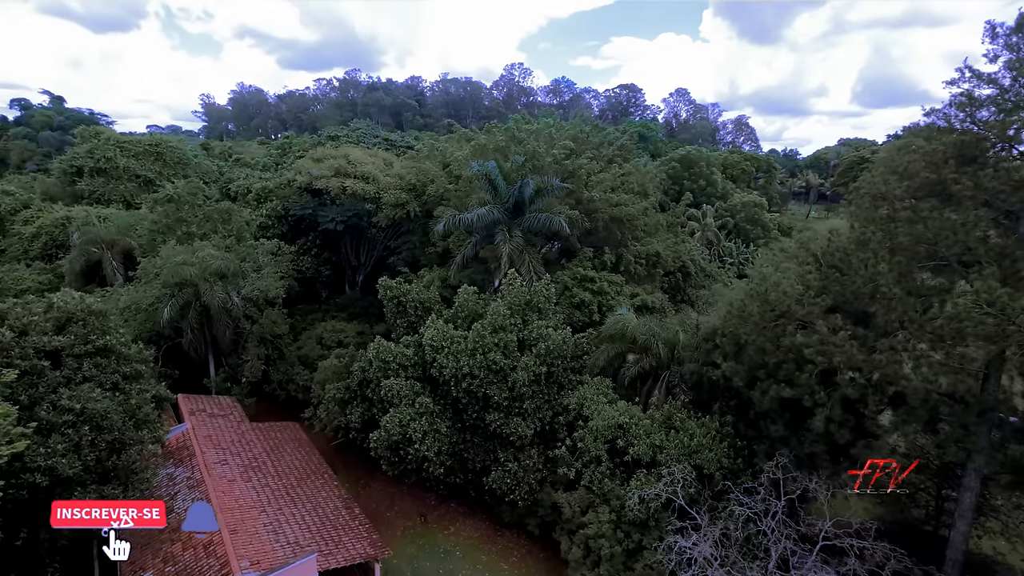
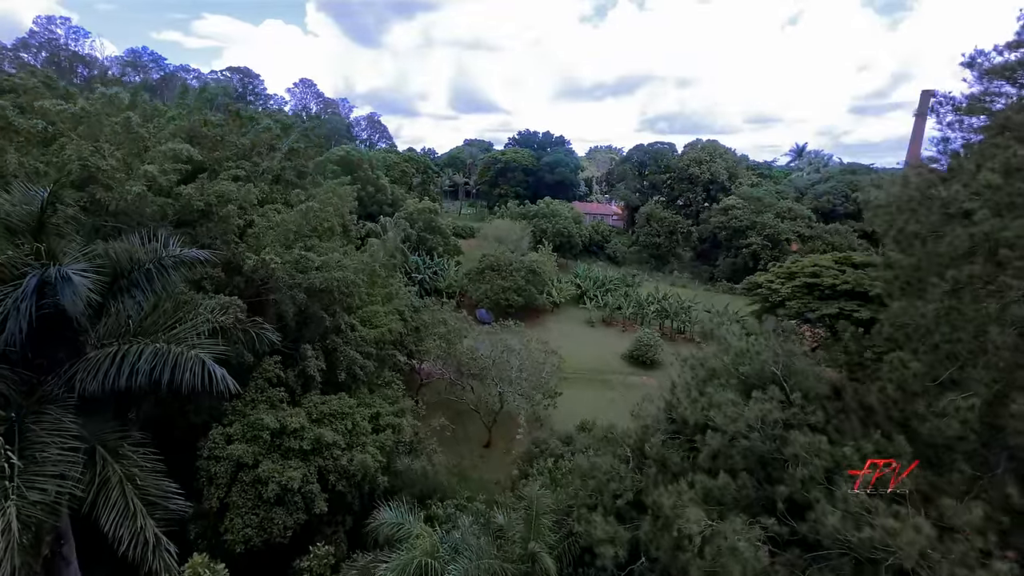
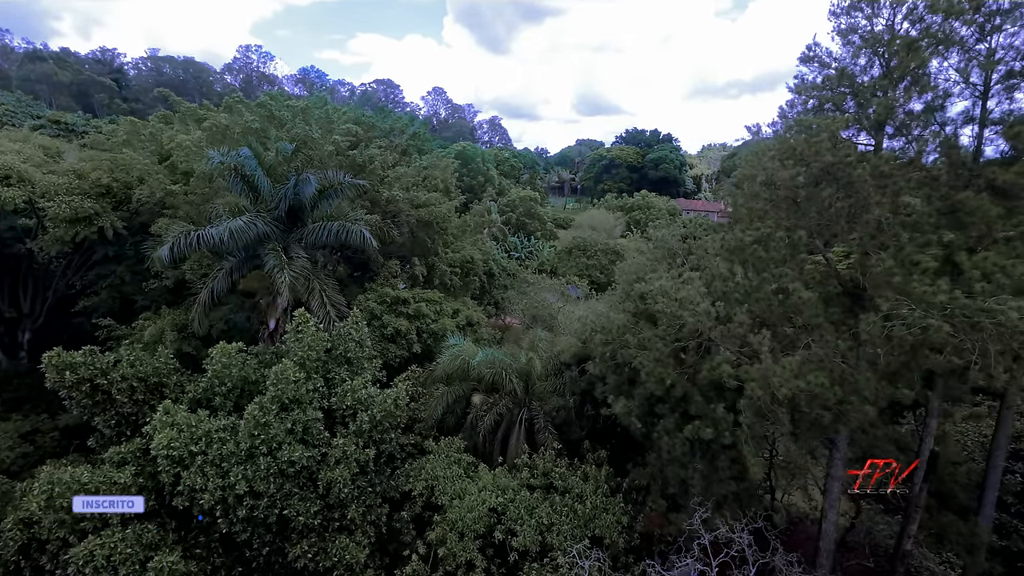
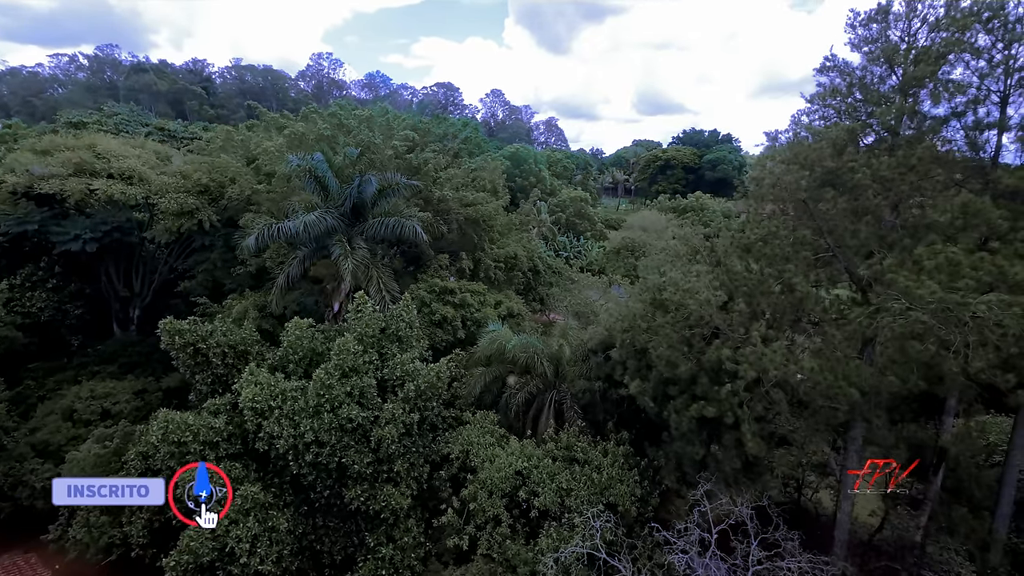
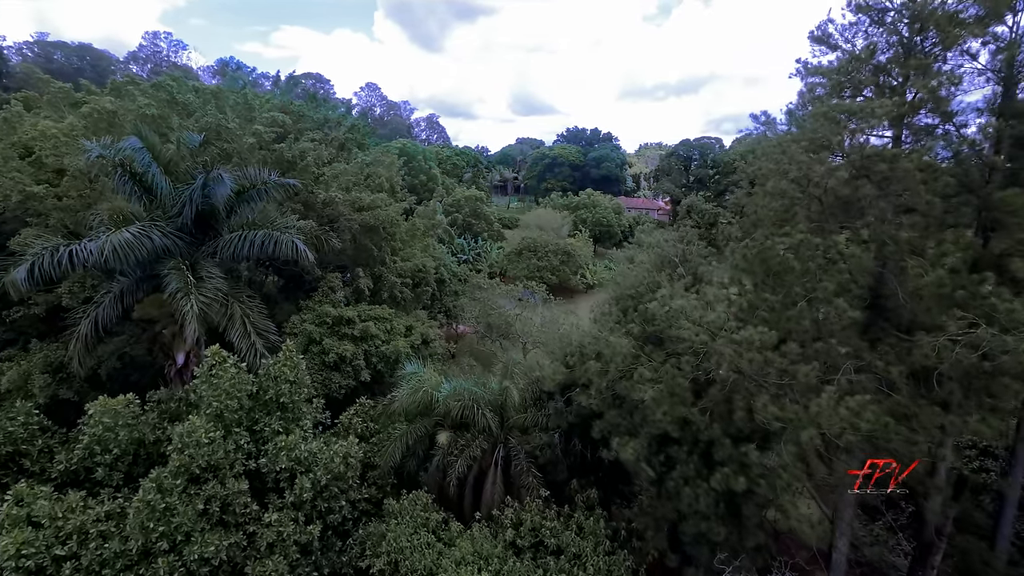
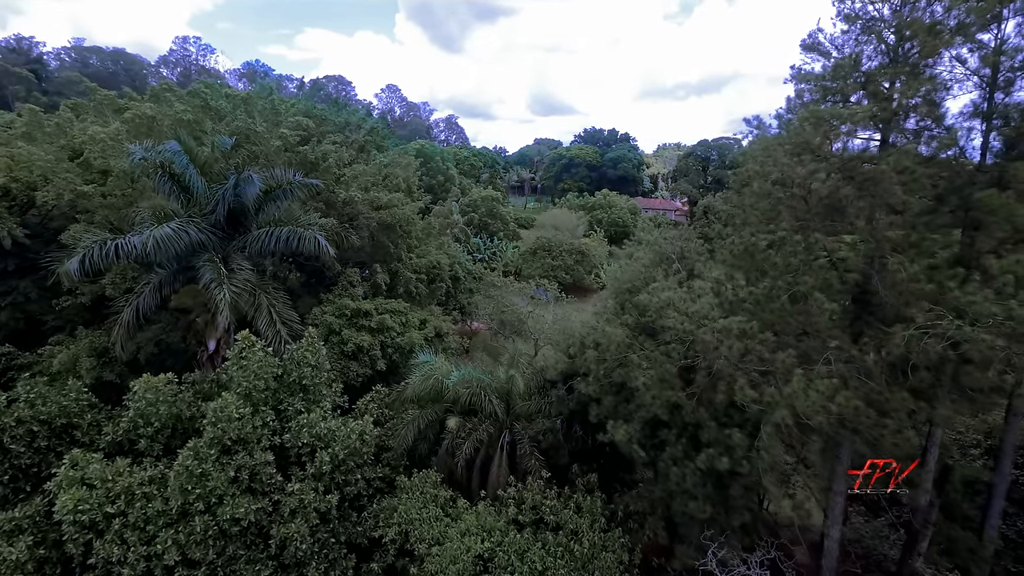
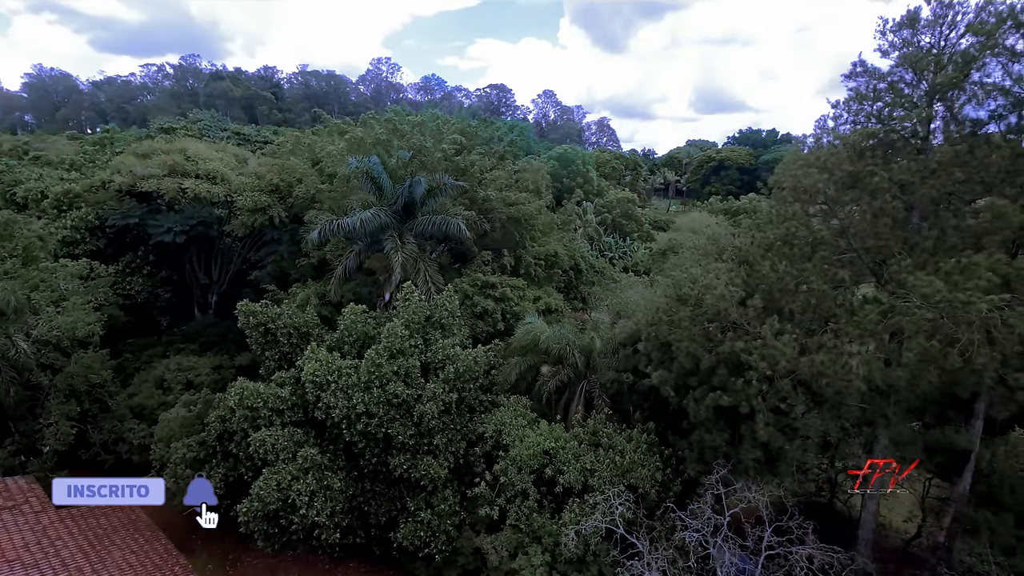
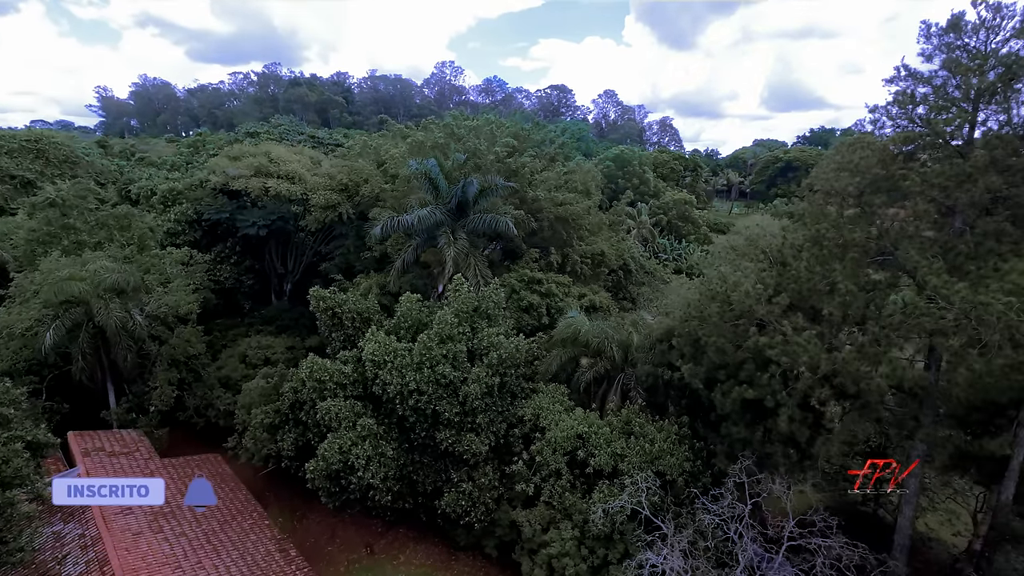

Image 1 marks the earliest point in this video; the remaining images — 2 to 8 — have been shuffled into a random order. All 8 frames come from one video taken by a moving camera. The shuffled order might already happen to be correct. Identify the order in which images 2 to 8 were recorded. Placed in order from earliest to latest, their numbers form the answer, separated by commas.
8, 7, 4, 3, 6, 5, 2
